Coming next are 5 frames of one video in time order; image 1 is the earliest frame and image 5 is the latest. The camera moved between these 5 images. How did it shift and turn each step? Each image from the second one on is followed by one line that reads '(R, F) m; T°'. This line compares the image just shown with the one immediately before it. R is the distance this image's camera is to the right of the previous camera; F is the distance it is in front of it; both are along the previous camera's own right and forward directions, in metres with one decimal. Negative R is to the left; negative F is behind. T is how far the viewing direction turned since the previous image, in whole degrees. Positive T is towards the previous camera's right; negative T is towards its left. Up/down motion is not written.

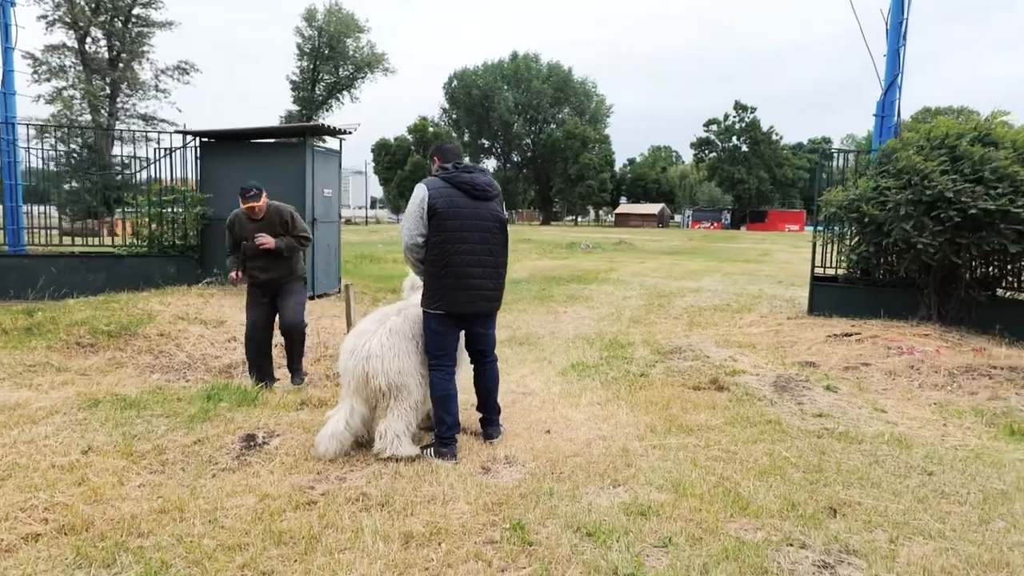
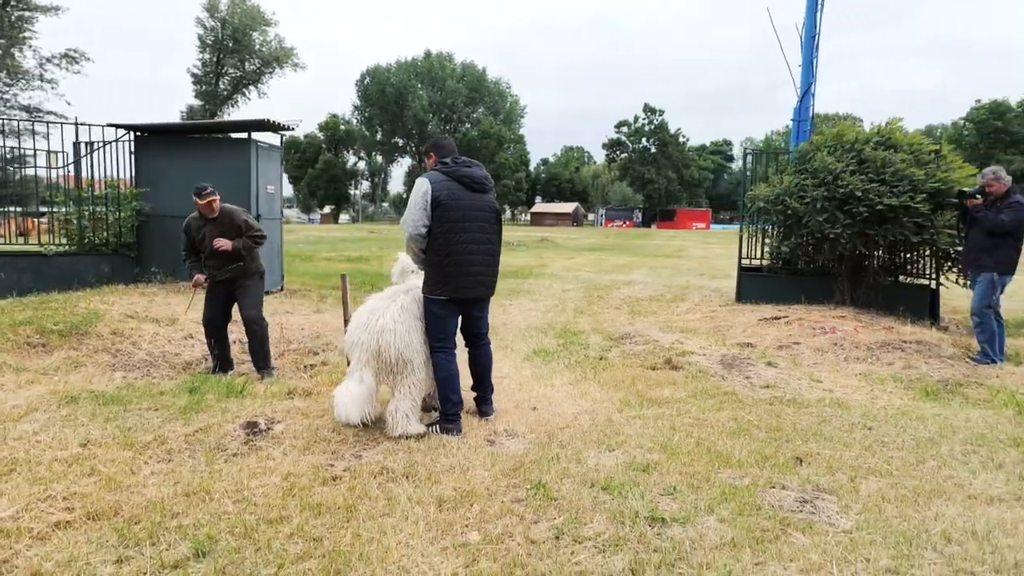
(-0.5, -0.3) m; +7°
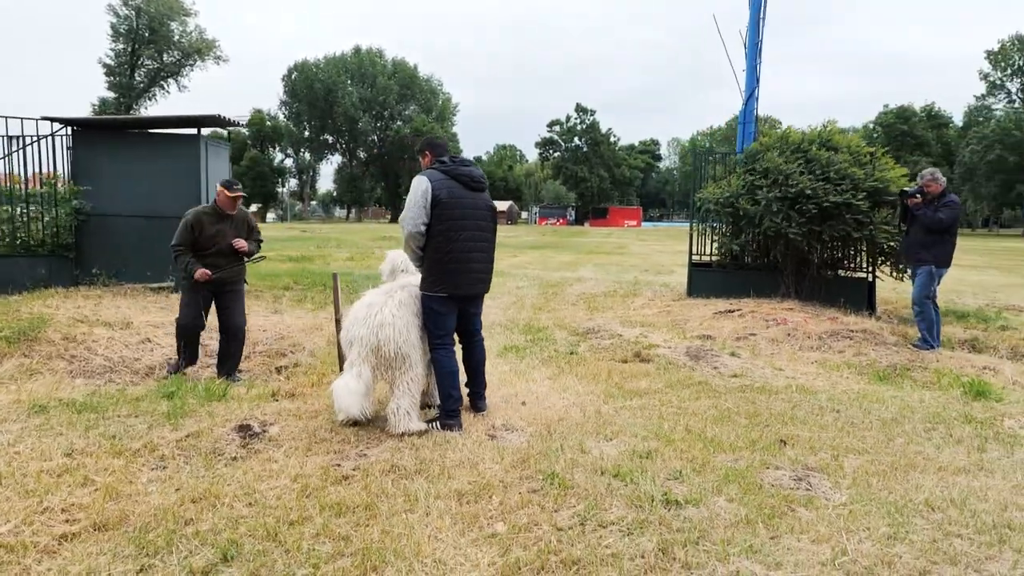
(-0.4, -0.1) m; +6°
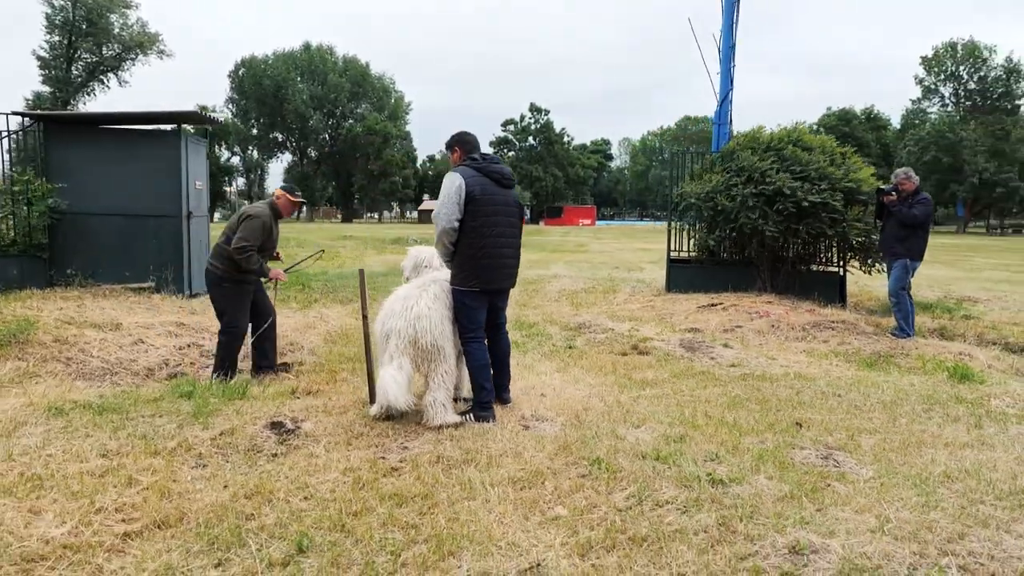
(-0.5, -0.1) m; +4°
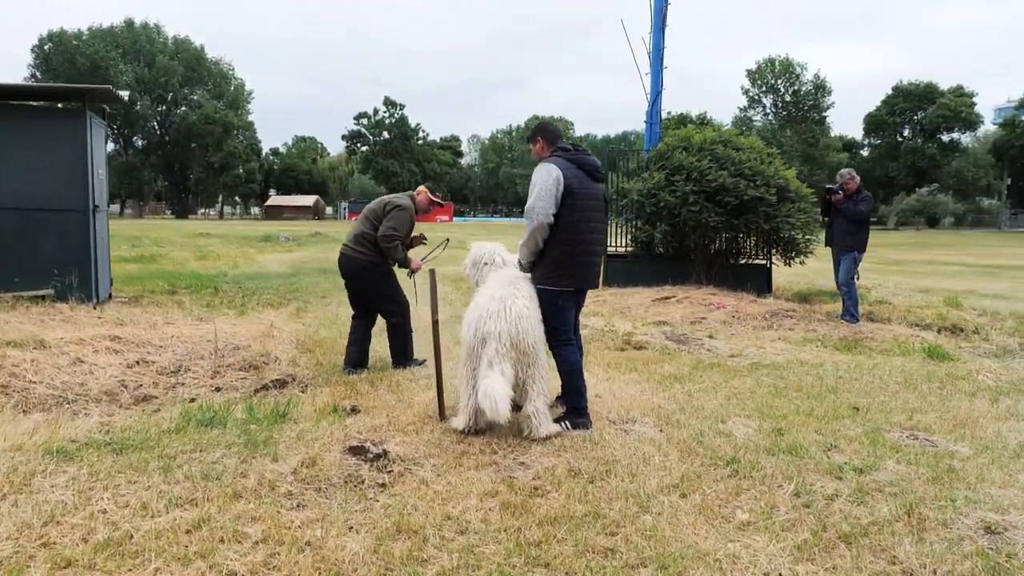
(-1.5, +0.4) m; +13°
